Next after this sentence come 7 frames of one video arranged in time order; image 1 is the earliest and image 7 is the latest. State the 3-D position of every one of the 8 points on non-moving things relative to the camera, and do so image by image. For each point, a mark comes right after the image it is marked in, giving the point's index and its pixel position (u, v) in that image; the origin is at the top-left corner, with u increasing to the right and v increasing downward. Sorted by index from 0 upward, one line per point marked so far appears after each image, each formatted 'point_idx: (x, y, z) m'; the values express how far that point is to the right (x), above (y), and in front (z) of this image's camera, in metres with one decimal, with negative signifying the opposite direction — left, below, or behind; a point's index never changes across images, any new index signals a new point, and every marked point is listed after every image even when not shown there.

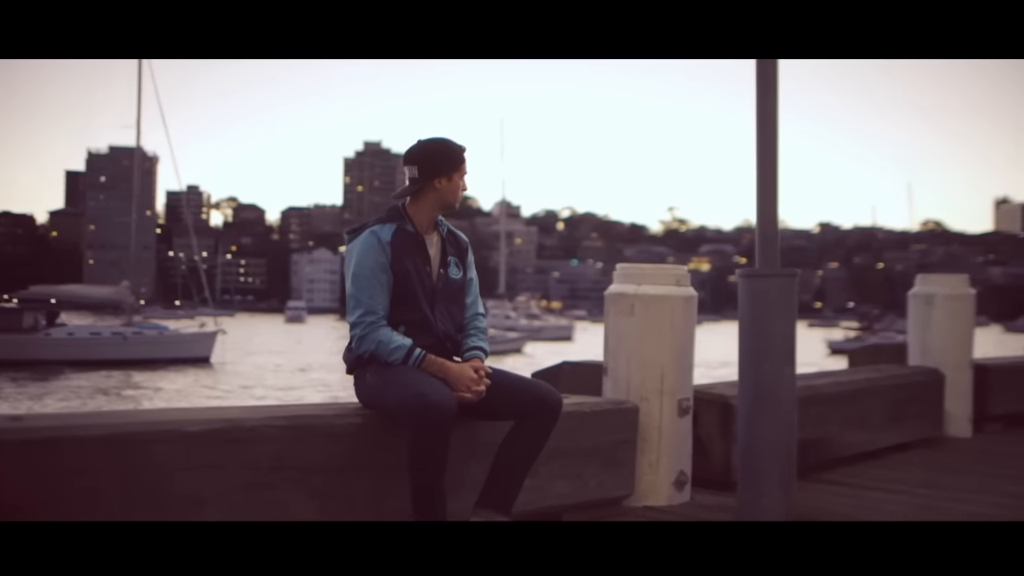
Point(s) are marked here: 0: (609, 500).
0: (+0.4, -0.9, +4.5) m
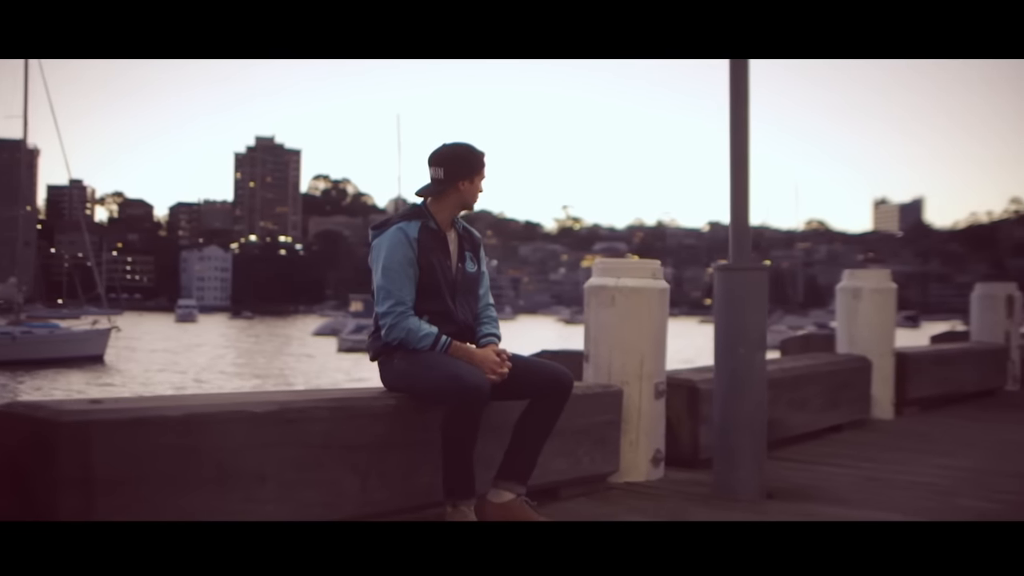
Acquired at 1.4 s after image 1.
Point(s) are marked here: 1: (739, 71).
0: (+0.4, -0.9, +4.9) m
1: (+1.1, +1.0, +5.0) m
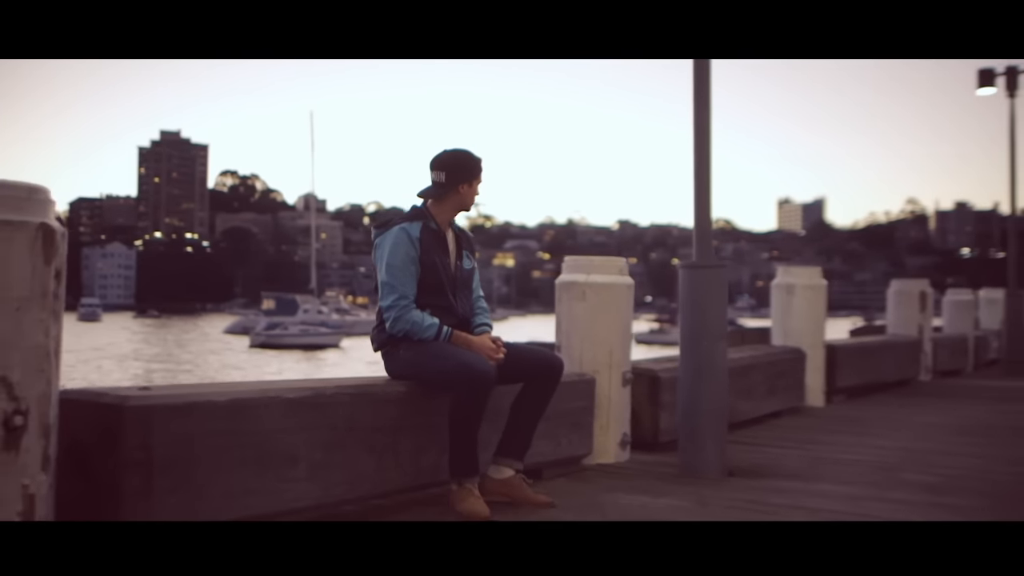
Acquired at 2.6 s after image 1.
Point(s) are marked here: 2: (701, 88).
0: (+0.3, -0.8, +5.3) m
1: (+1.0, +1.0, +5.5) m
2: (+1.0, +1.0, +5.5) m
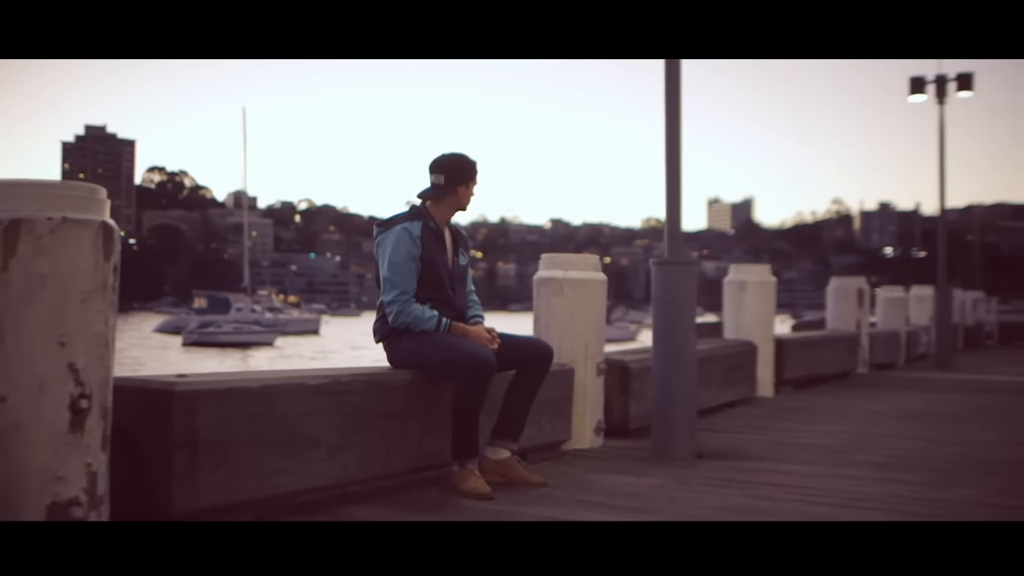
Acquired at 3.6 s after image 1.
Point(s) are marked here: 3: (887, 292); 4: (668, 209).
0: (+0.2, -0.8, +5.7) m
1: (+0.9, +1.1, +5.9) m
2: (+0.9, +1.1, +5.9) m
3: (+5.2, -0.1, +14.9) m
4: (+0.8, +0.4, +5.8) m
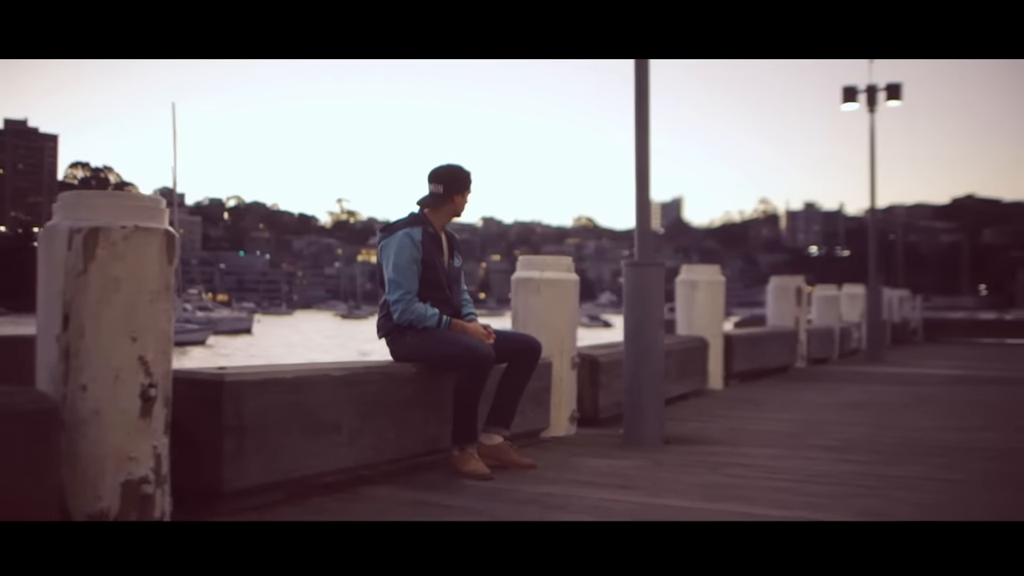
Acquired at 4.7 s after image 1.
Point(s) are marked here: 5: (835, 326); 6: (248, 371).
0: (+0.1, -0.8, +6.1) m
1: (+0.8, +1.1, +6.4) m
2: (+0.8, +1.1, +6.4) m
3: (+4.5, 0.0, +15.6) m
4: (+0.7, +0.4, +6.3) m
5: (+4.6, -0.5, +15.2) m
6: (-1.0, -0.3, +4.0) m
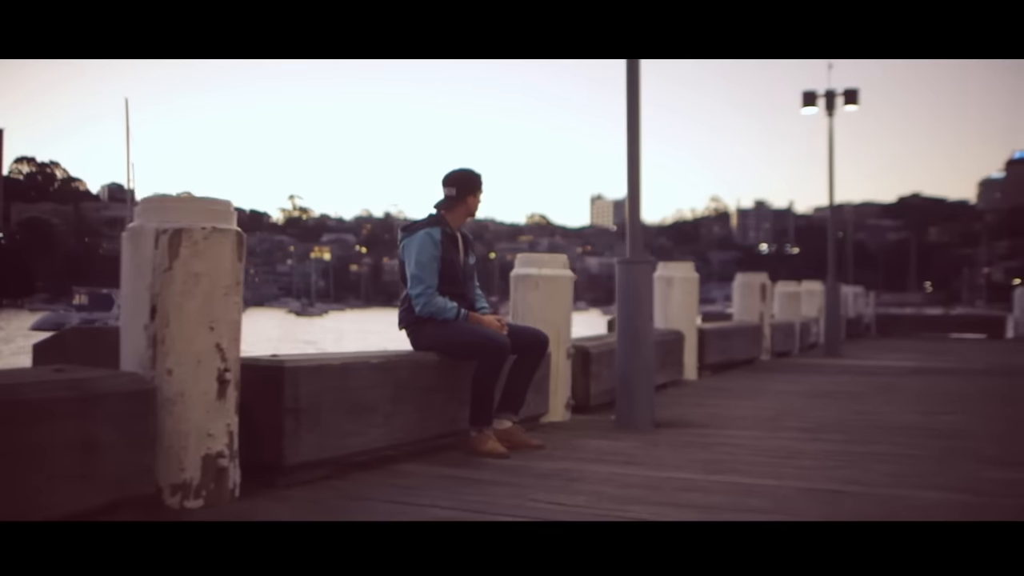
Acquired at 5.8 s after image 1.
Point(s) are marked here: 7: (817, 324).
0: (+0.2, -0.8, +6.6) m
1: (+0.8, +1.1, +6.9) m
2: (+0.8, +1.1, +6.9) m
3: (+4.1, 0.0, +16.3) m
4: (+0.8, +0.5, +6.8) m
5: (+4.2, -0.5, +15.8) m
6: (-0.9, -0.3, +4.4) m
7: (+5.2, -0.6, +18.2) m
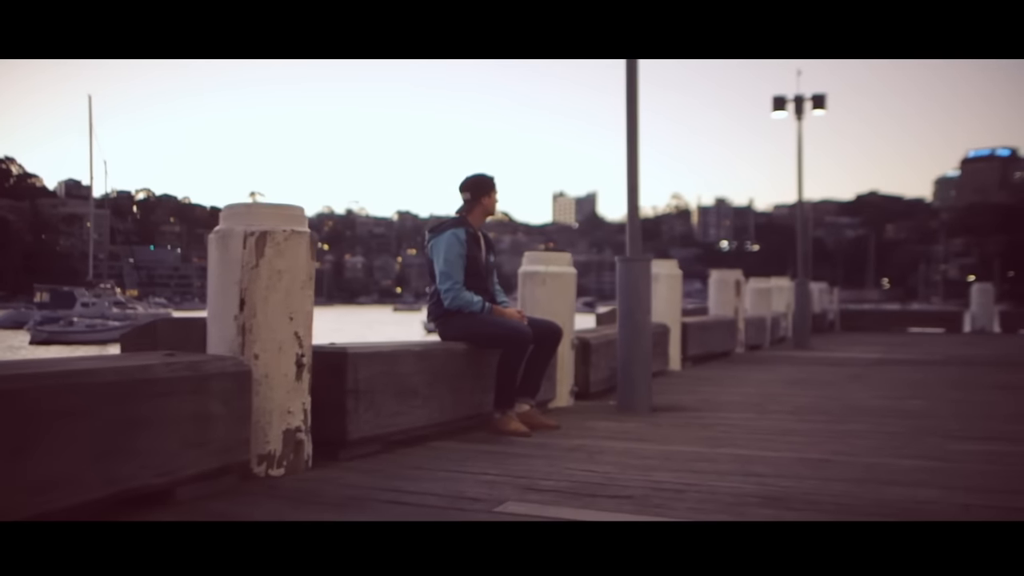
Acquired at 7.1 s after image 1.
0: (+0.2, -0.8, +7.2) m
1: (+0.8, +1.1, +7.5) m
2: (+0.8, +1.1, +7.5) m
3: (+3.9, +0.1, +17.0) m
4: (+0.8, +0.5, +7.4) m
5: (+4.0, -0.4, +16.6) m
6: (-0.7, -0.3, +5.0) m
7: (+4.9, -0.5, +18.9) m
